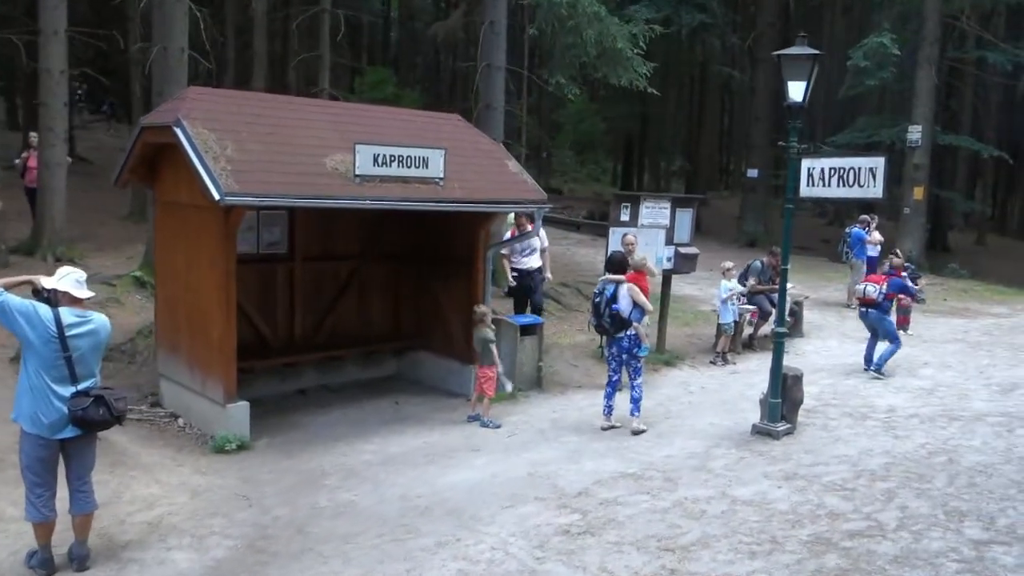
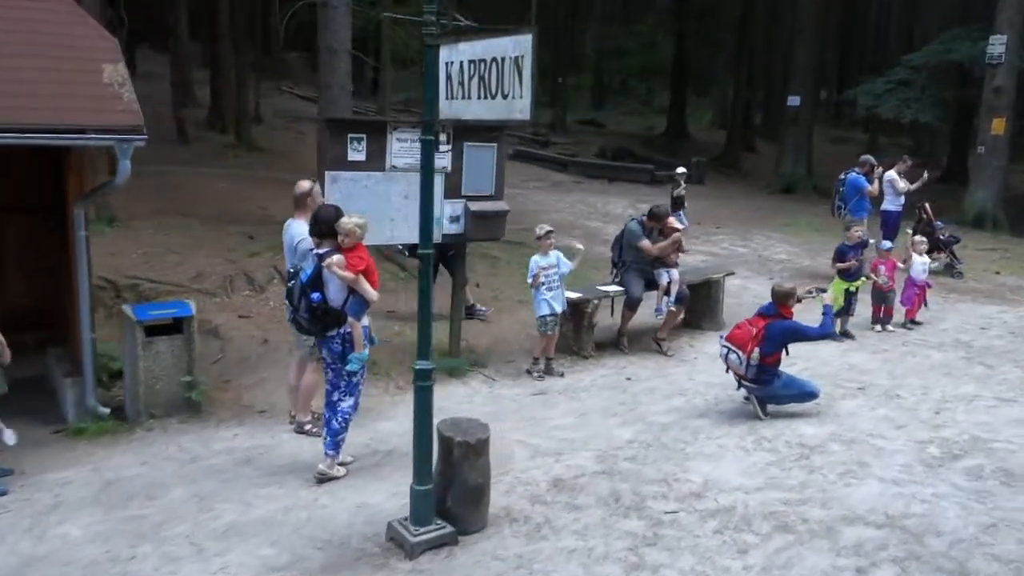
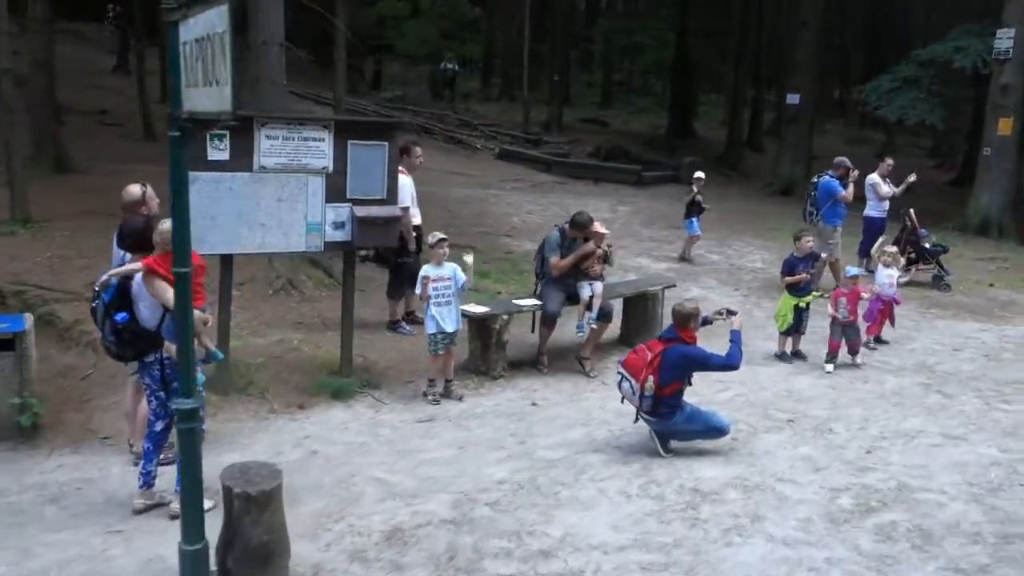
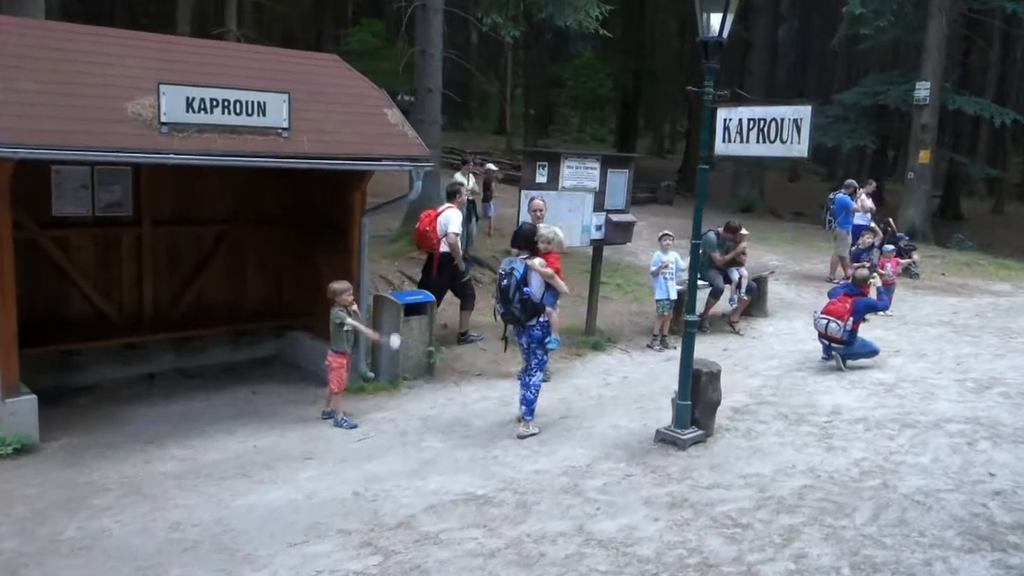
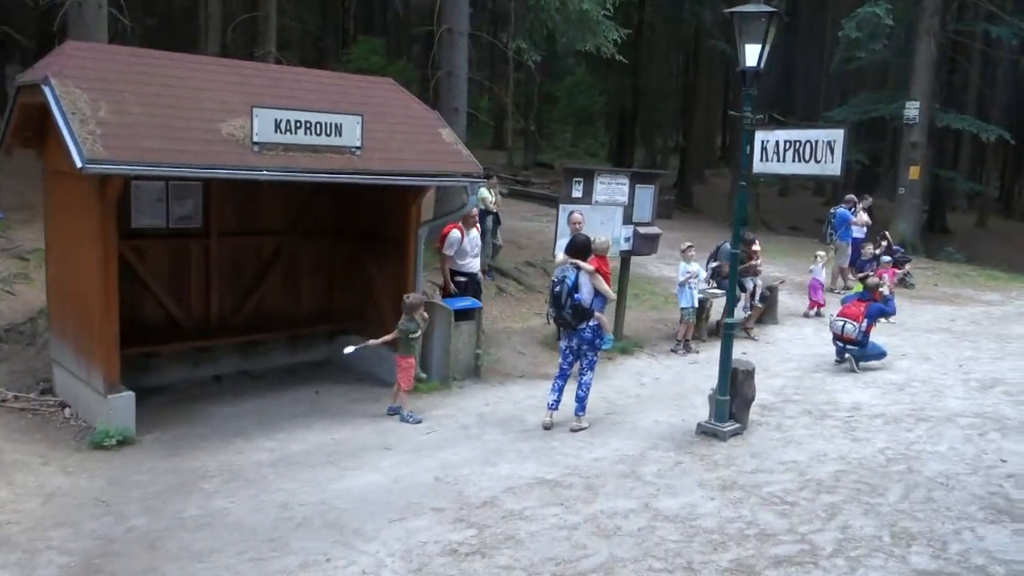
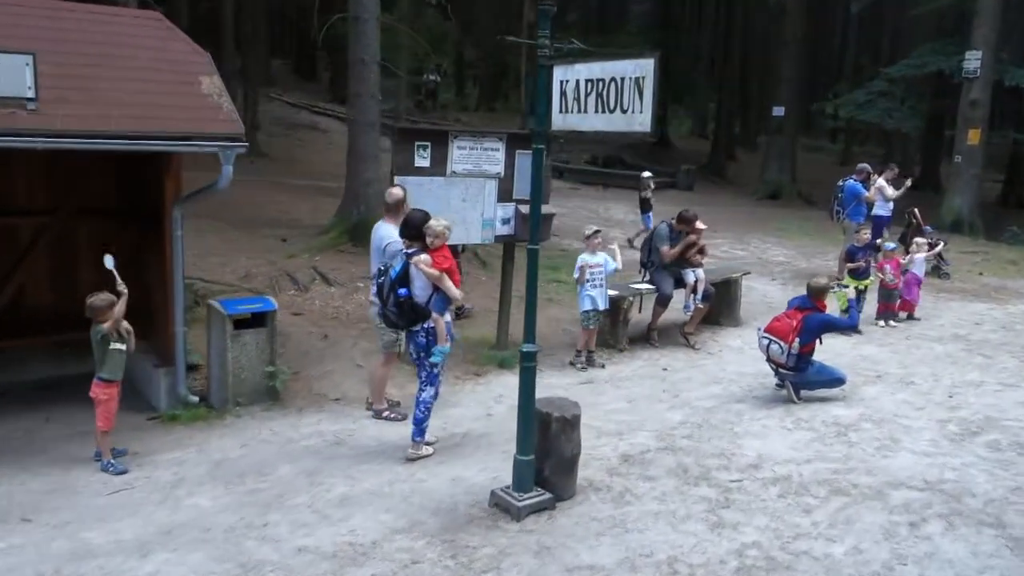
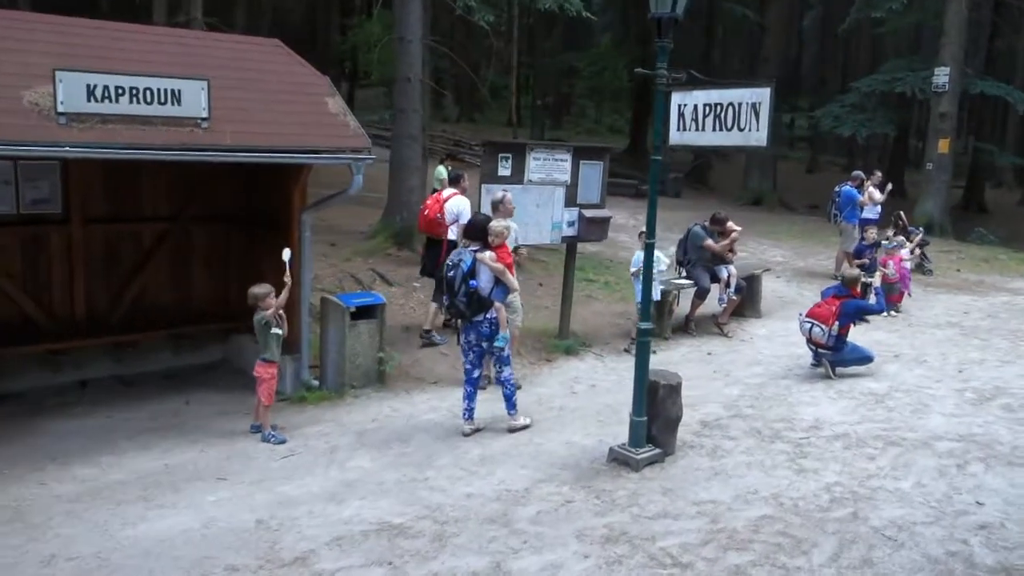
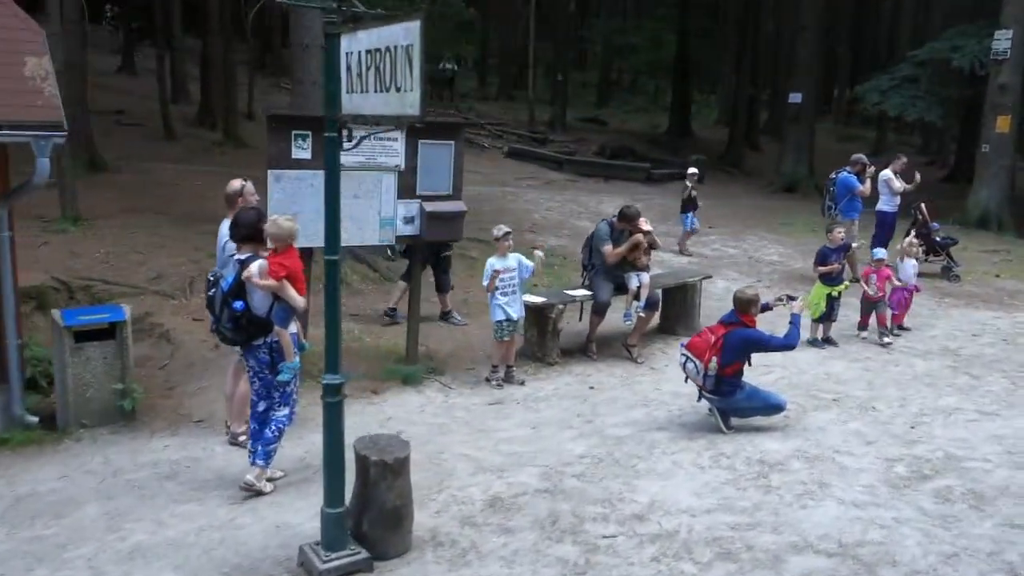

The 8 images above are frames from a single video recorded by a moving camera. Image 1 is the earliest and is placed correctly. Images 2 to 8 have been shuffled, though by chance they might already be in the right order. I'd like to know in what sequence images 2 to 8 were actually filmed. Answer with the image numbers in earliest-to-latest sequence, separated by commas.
5, 4, 7, 6, 2, 8, 3
